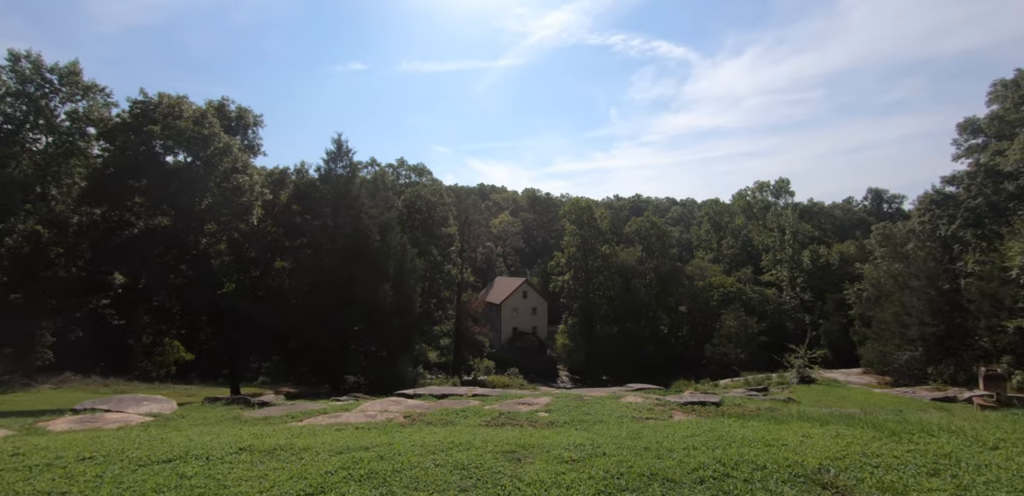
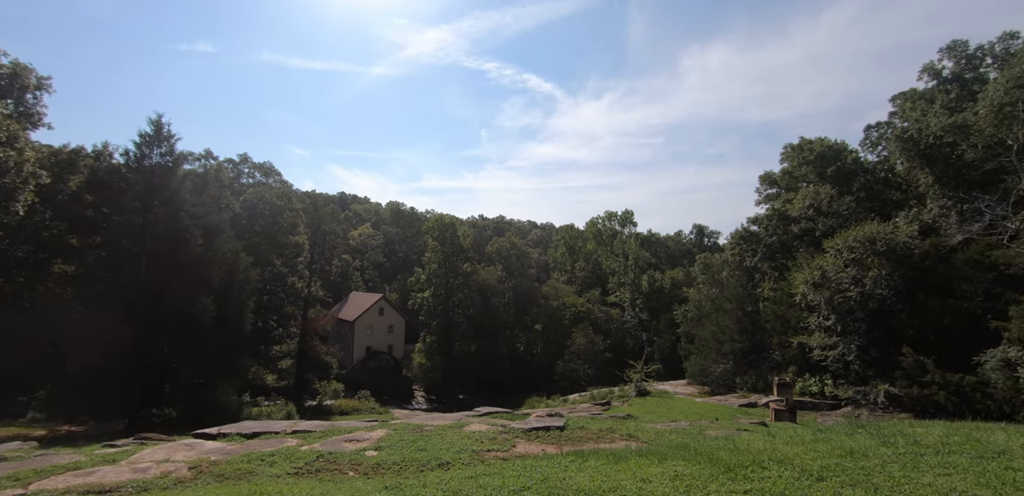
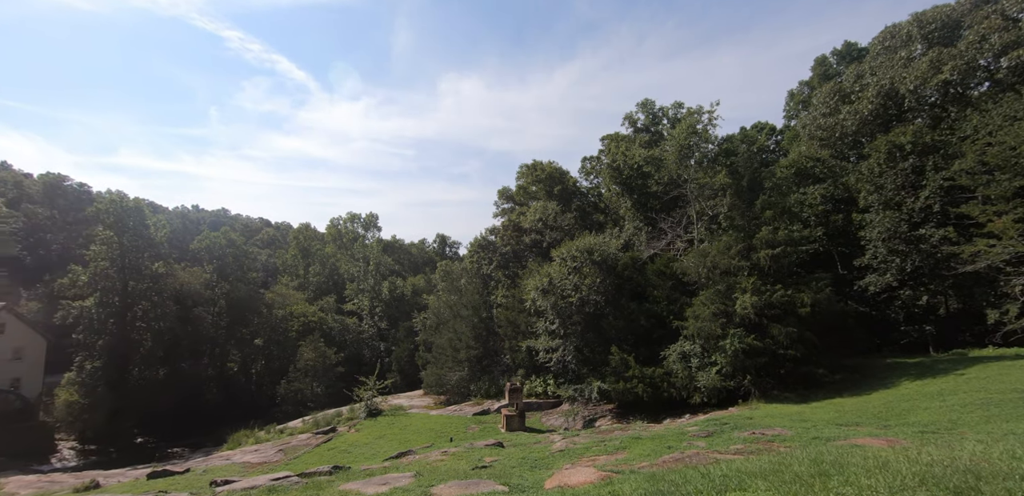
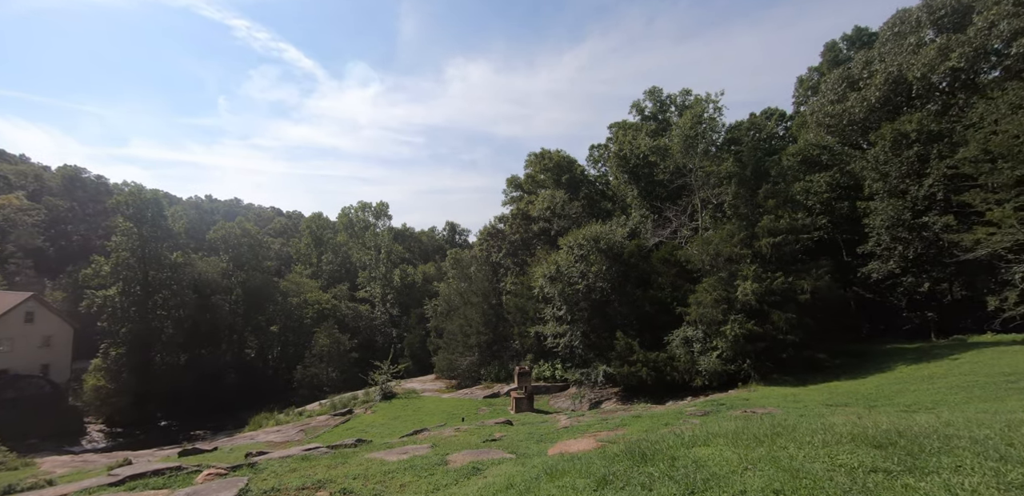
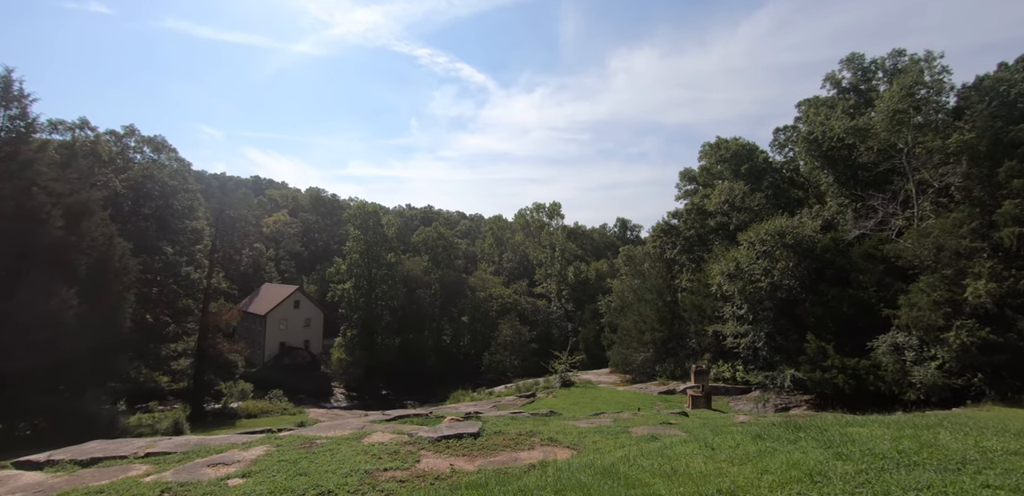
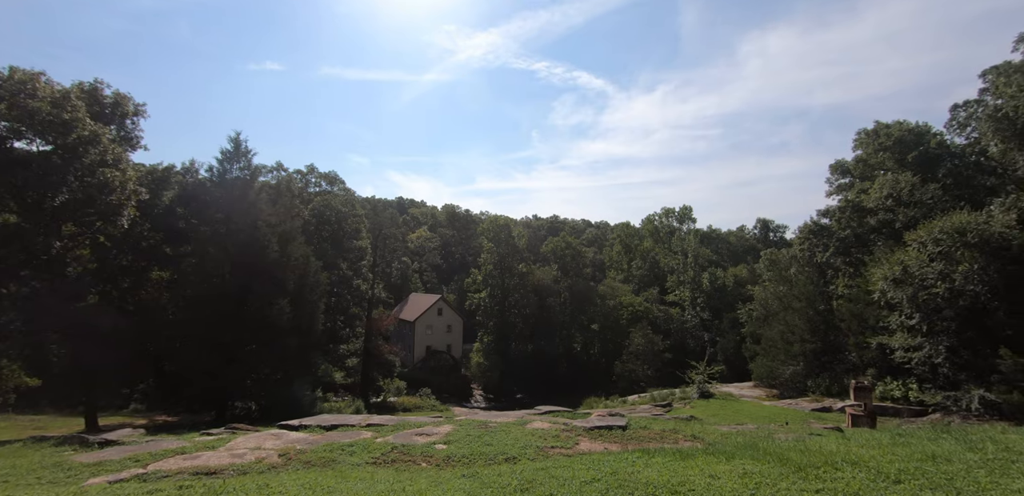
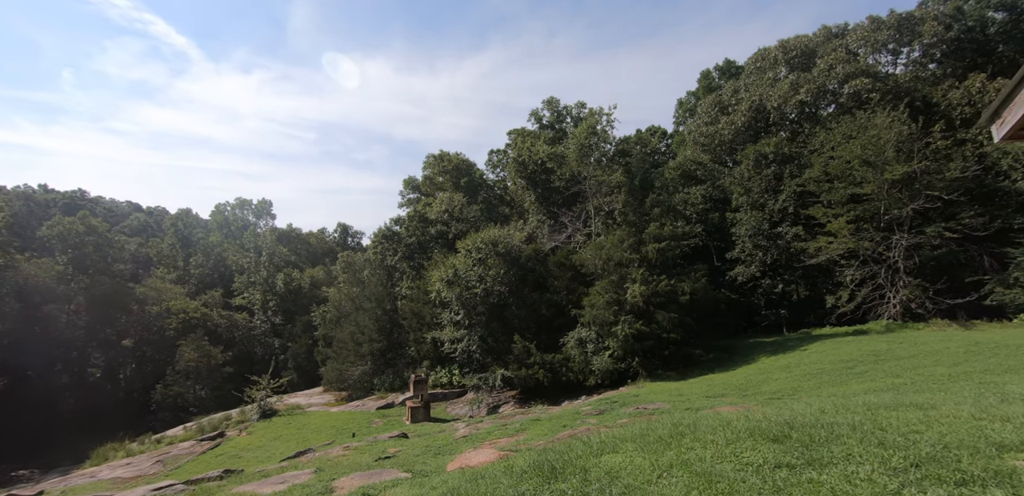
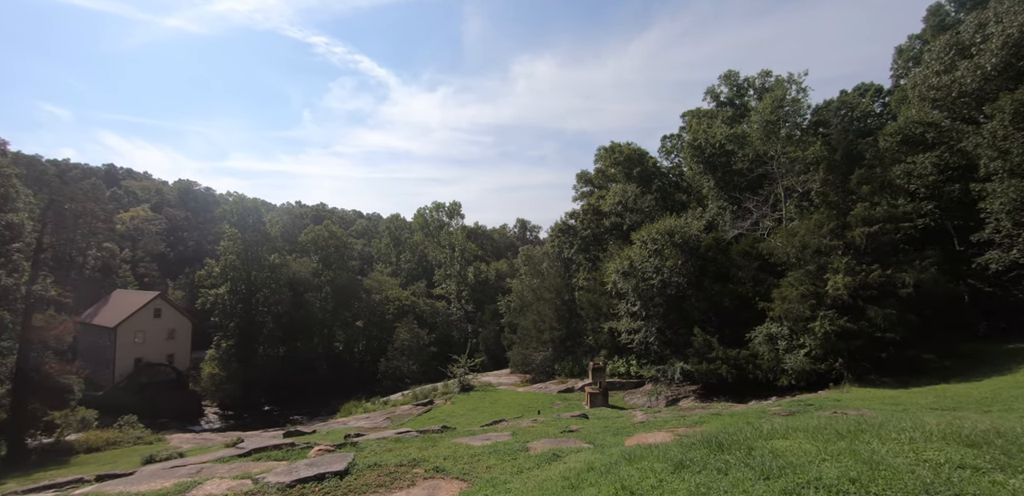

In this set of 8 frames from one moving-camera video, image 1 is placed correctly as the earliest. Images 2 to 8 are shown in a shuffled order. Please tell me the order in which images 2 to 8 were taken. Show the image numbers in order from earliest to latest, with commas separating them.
6, 2, 5, 8, 4, 7, 3
